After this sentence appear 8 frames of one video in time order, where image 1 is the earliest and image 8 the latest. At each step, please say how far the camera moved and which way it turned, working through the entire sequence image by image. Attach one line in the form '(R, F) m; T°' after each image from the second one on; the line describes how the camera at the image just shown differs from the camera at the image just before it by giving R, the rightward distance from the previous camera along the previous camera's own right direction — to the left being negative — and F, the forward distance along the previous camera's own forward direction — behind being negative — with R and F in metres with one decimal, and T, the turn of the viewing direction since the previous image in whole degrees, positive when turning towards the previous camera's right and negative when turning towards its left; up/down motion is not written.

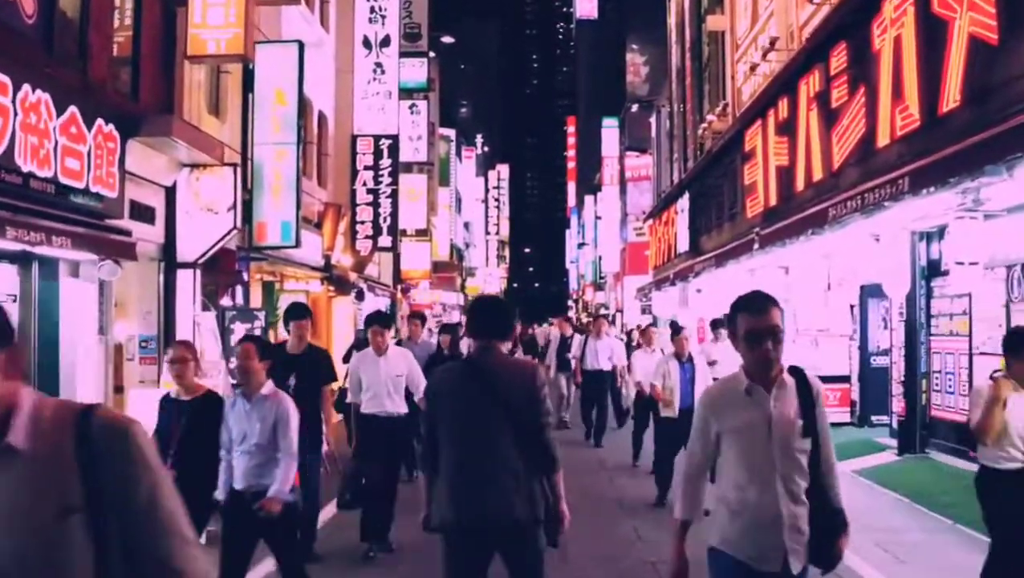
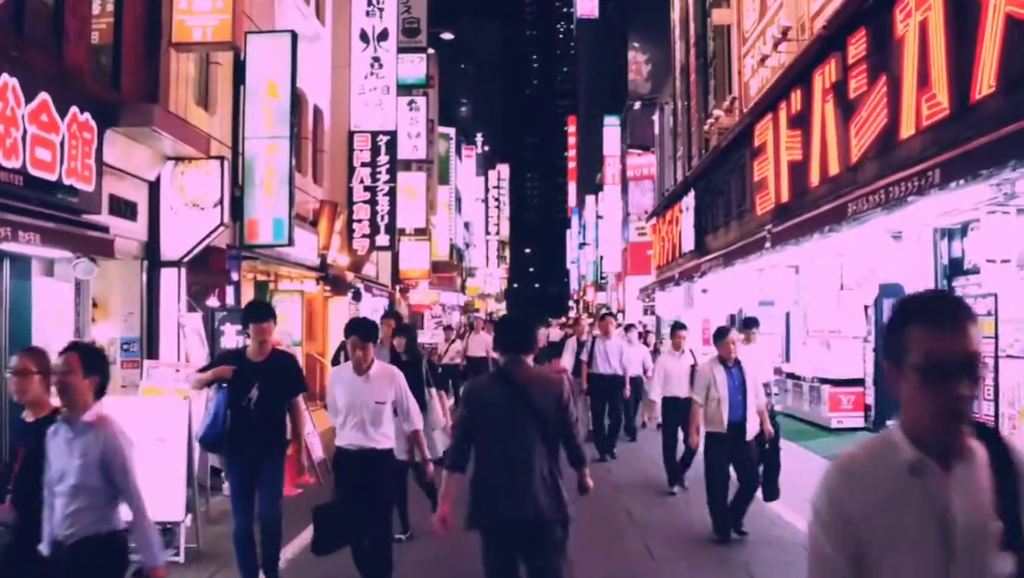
(0.0, +0.6) m; 0°
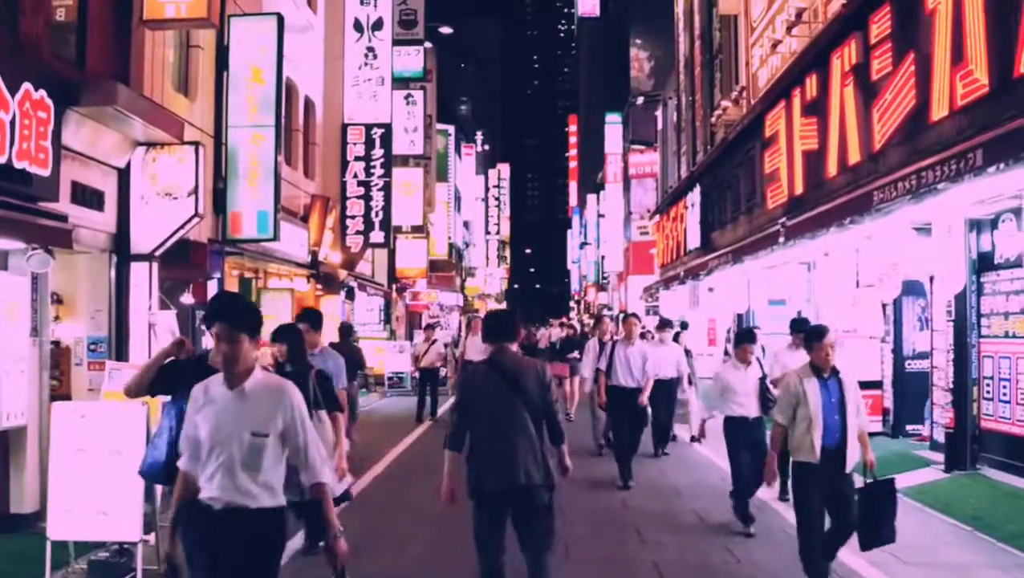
(0.0, +0.9) m; 0°
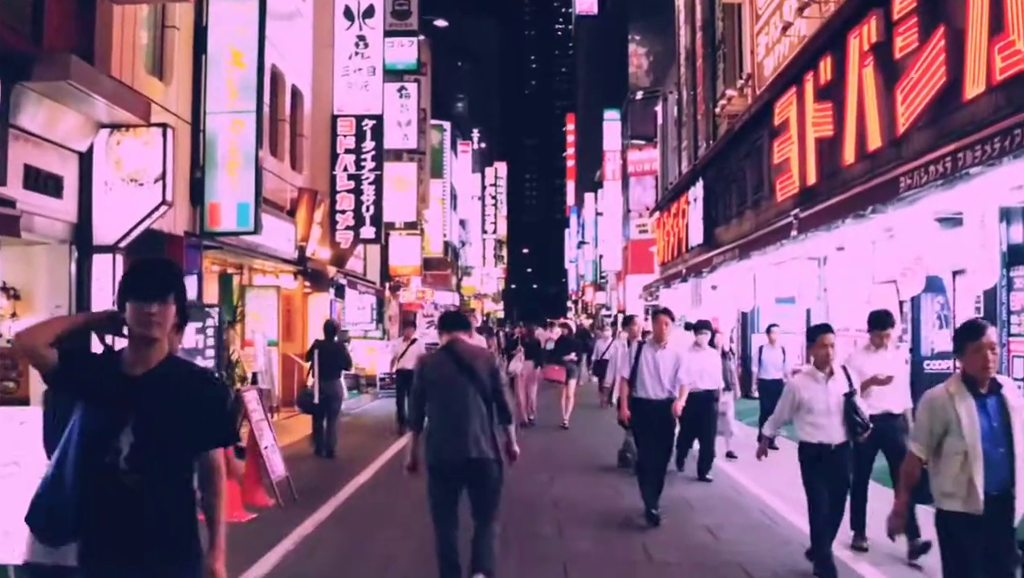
(0.0, +0.8) m; 0°
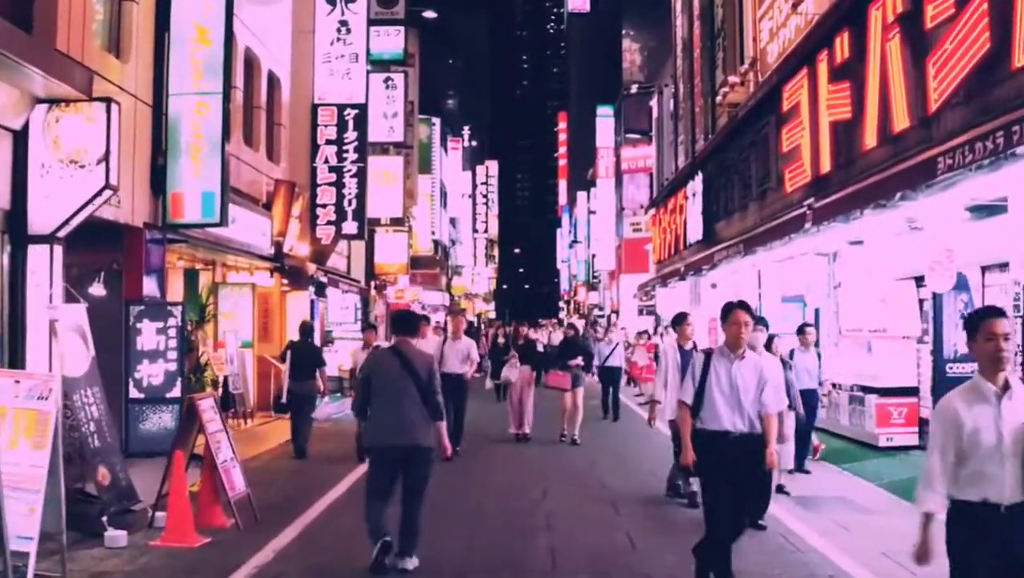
(0.0, +1.1) m; 0°
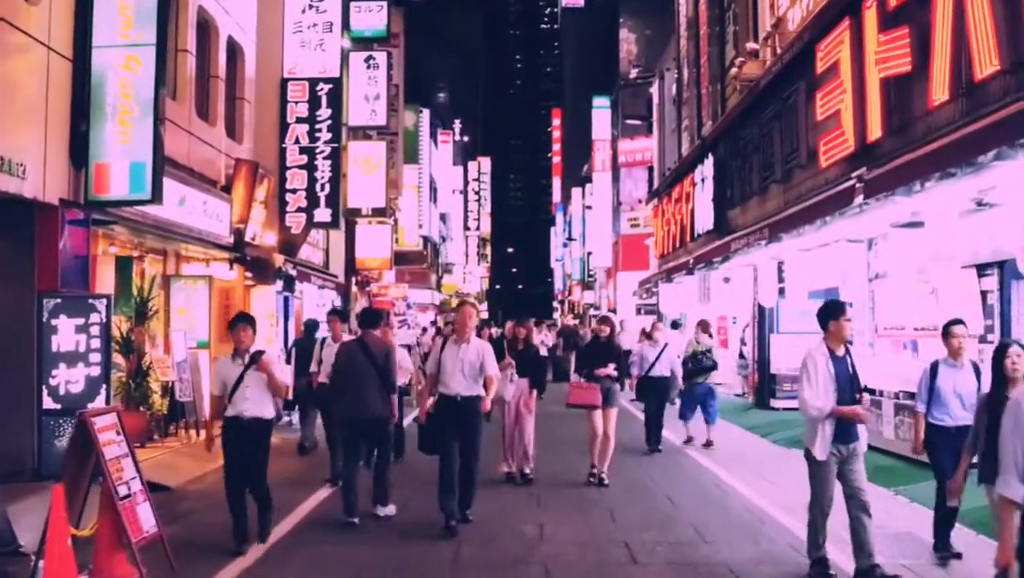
(0.0, +2.1) m; 0°
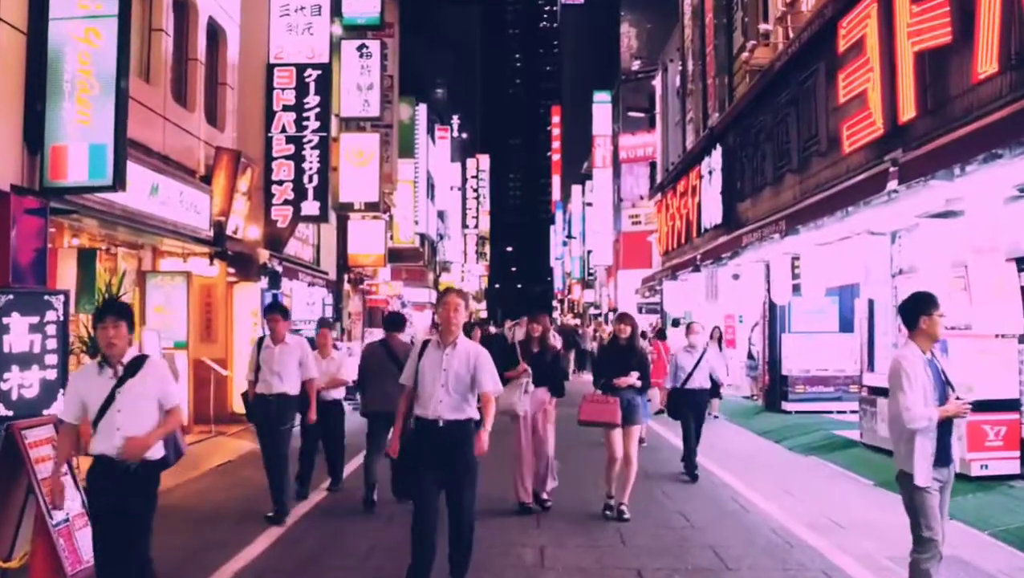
(0.0, +1.0) m; 0°
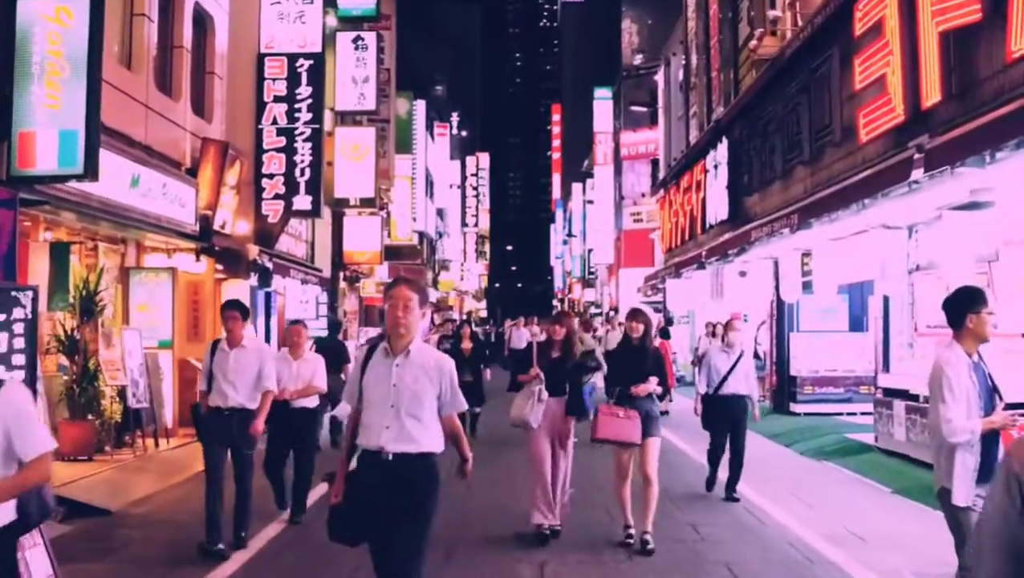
(0.0, +0.6) m; 0°
